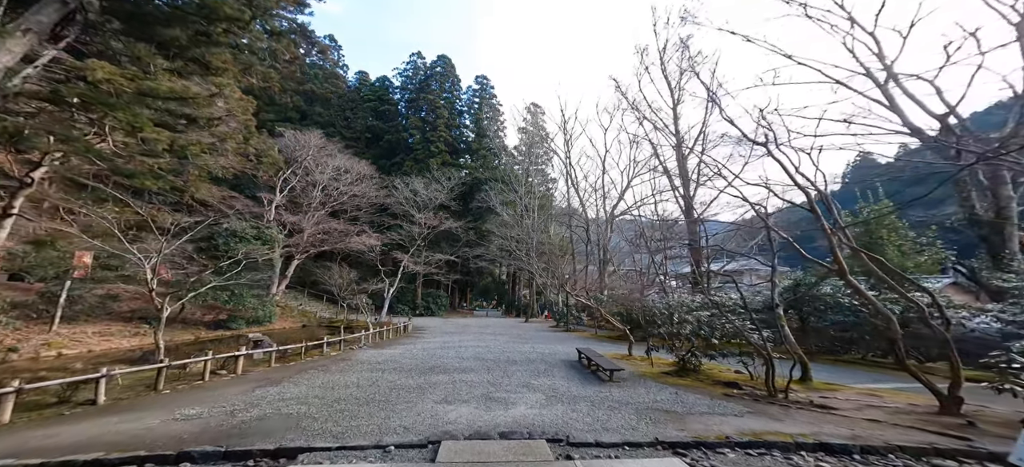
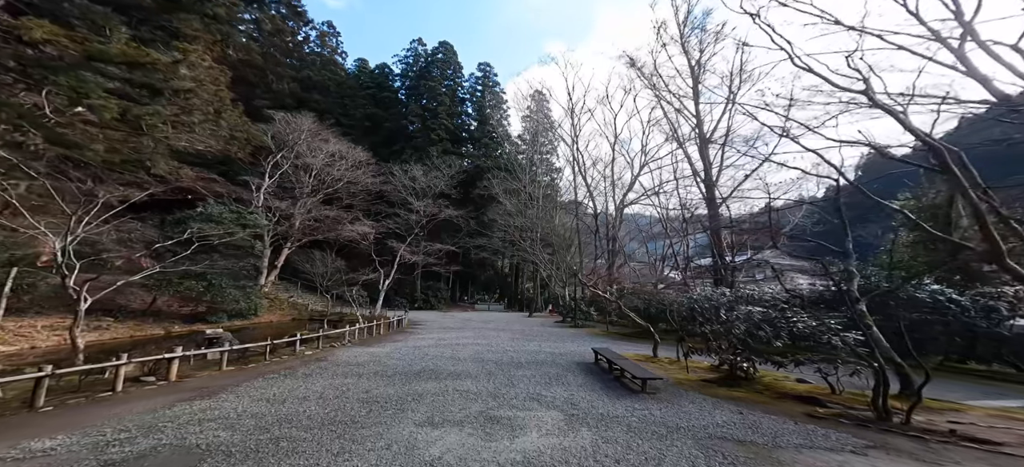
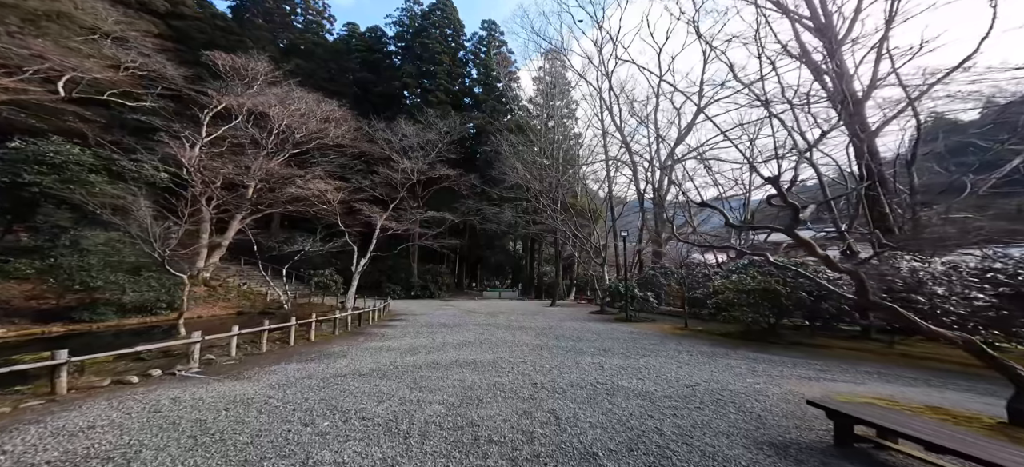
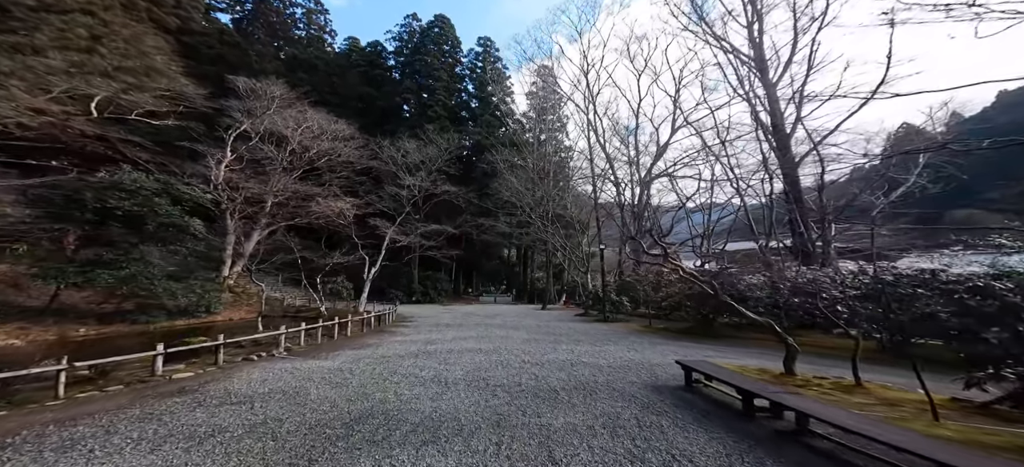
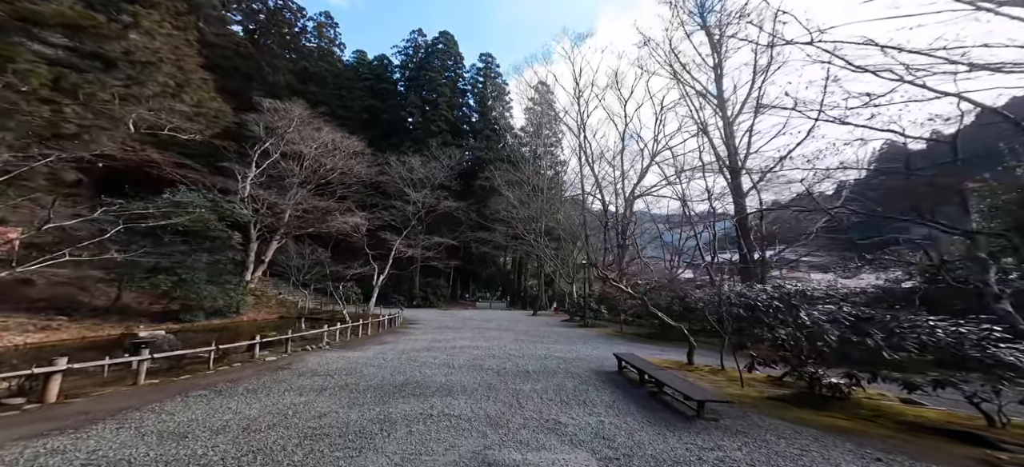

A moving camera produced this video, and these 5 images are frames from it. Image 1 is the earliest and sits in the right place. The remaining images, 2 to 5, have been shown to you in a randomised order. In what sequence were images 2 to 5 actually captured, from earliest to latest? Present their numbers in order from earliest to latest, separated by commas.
2, 5, 4, 3
